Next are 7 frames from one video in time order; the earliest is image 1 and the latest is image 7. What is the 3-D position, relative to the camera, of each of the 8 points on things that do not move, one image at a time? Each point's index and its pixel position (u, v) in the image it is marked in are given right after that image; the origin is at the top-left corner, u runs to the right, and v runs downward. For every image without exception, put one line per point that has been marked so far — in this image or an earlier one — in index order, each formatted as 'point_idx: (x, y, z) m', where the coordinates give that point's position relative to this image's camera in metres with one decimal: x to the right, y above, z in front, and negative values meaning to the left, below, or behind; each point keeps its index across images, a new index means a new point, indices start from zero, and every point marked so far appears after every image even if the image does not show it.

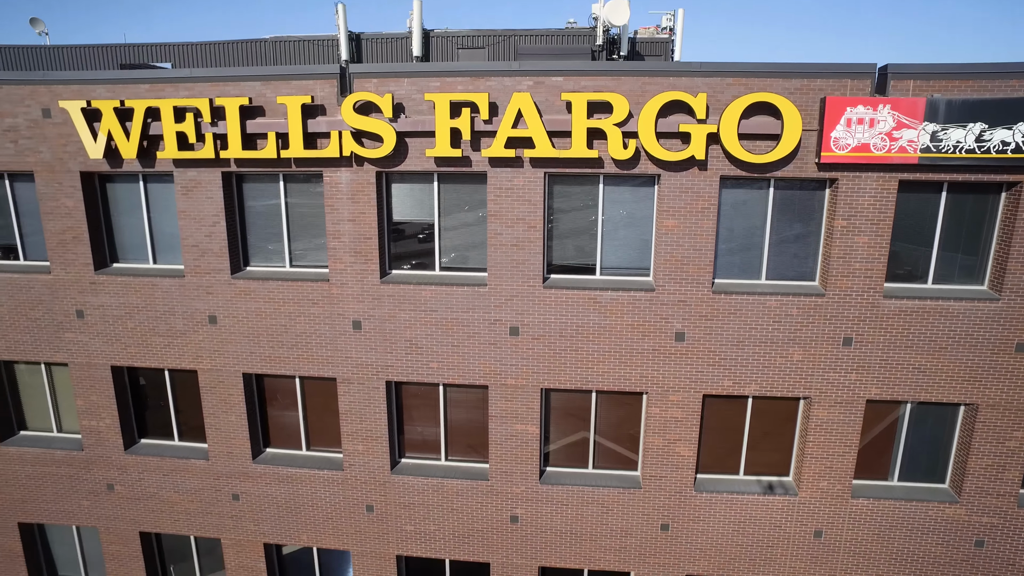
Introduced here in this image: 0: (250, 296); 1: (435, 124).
0: (-5.0, -0.1, +11.6) m
1: (-1.2, +2.7, +10.2) m
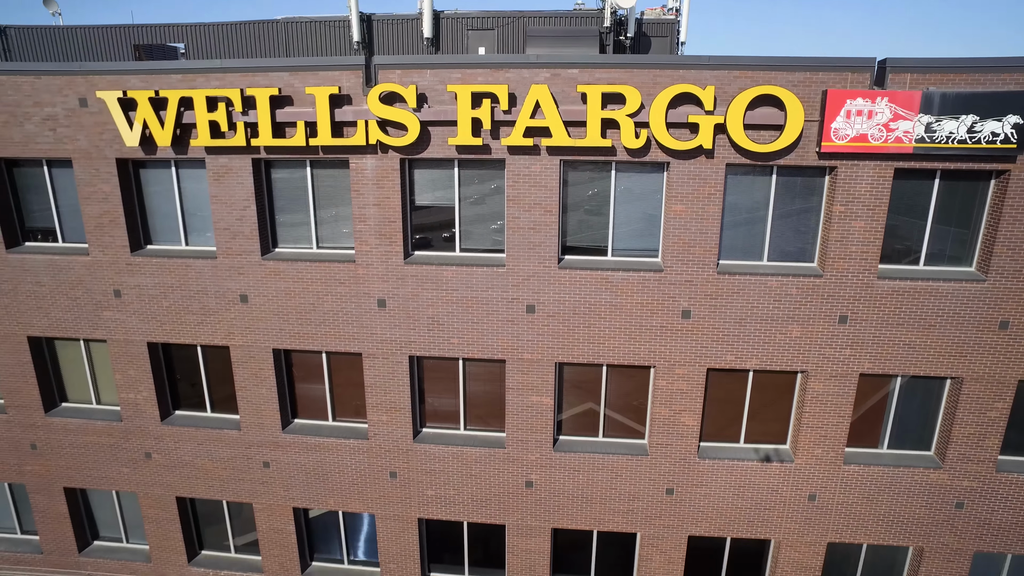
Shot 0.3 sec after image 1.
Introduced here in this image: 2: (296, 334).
0: (-4.7, +0.2, +12.3) m
1: (-0.9, +3.0, +10.7) m
2: (-4.5, -0.9, +12.7) m
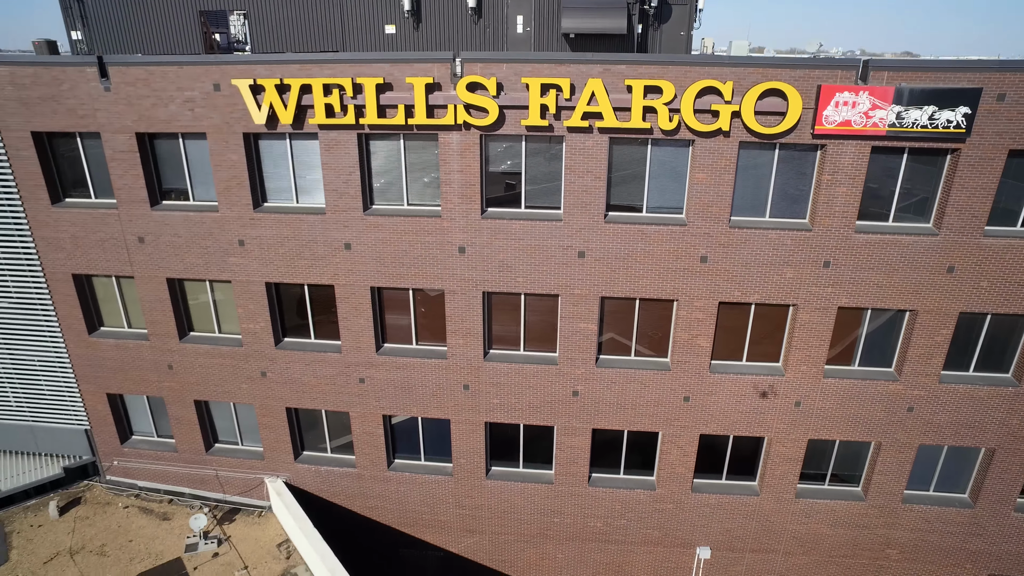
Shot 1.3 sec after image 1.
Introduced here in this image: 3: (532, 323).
0: (-3.4, +1.5, +15.4) m
1: (+0.4, +4.1, +13.5) m
2: (-3.2, +0.3, +15.8) m
3: (+0.5, -0.9, +16.0) m
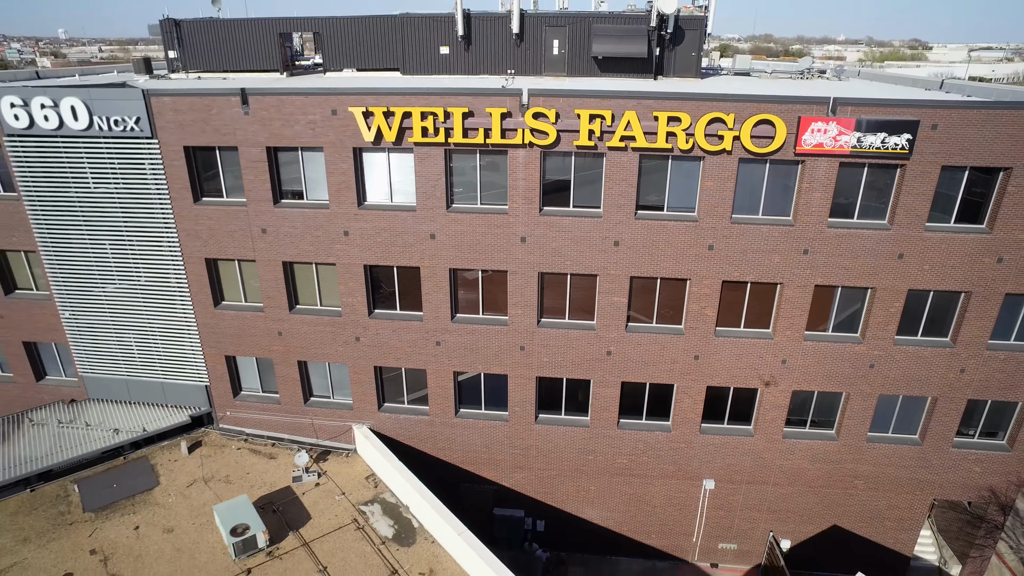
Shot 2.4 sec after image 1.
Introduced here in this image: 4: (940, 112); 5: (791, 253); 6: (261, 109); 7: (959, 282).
0: (-1.8, +2.1, +19.7) m
1: (+2.0, +4.7, +17.8) m
2: (-1.6, +1.0, +20.2) m
3: (+2.1, -0.3, +20.3) m
4: (+11.7, +4.8, +16.7) m
5: (+8.5, +1.1, +18.6) m
6: (-7.9, +5.7, +19.3) m
7: (+13.5, +0.2, +18.6) m
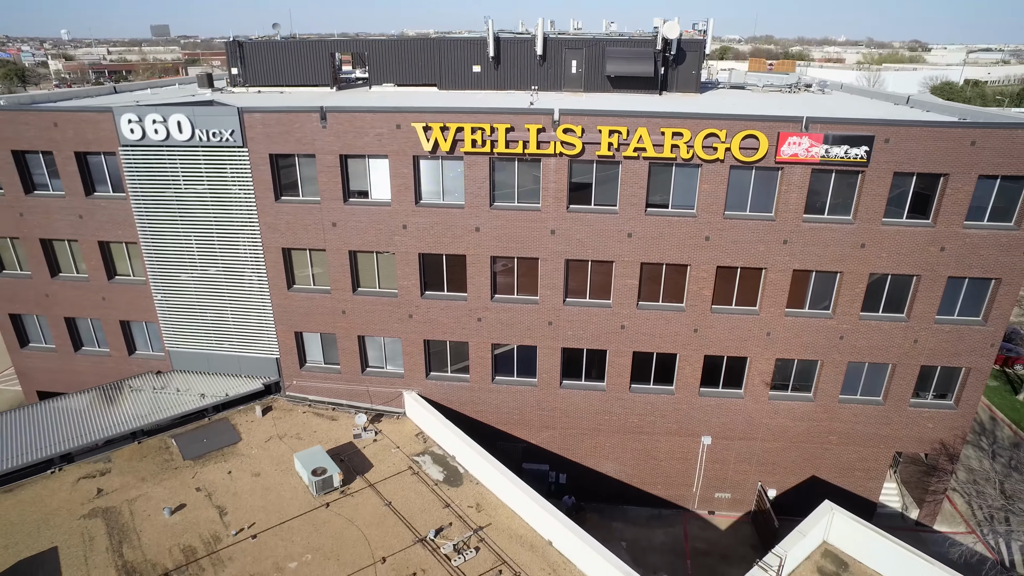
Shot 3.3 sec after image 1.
0: (-0.6, +2.7, +23.8) m
1: (+3.2, +5.3, +21.9) m
2: (-0.4, +1.6, +24.2) m
3: (+3.3, +0.3, +24.4) m
4: (+12.9, +5.4, +20.8) m
5: (+9.7, +1.7, +22.7) m
6: (-6.7, +6.3, +23.4) m
7: (+14.8, +0.8, +22.6) m
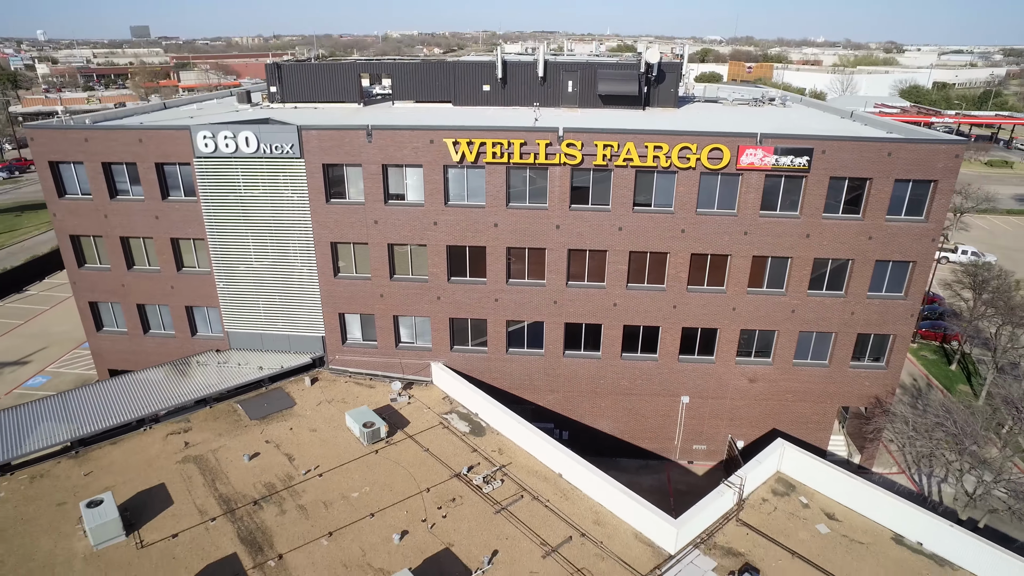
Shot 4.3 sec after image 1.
0: (0.0, +3.4, +29.0) m
1: (+3.8, +6.1, +27.2) m
2: (+0.2, +2.3, +29.5) m
3: (+3.9, +1.0, +29.7) m
4: (+13.5, +6.3, +26.3) m
5: (+10.3, +2.5, +28.1) m
6: (-6.2, +6.9, +28.5) m
7: (+15.4, +1.6, +28.2) m
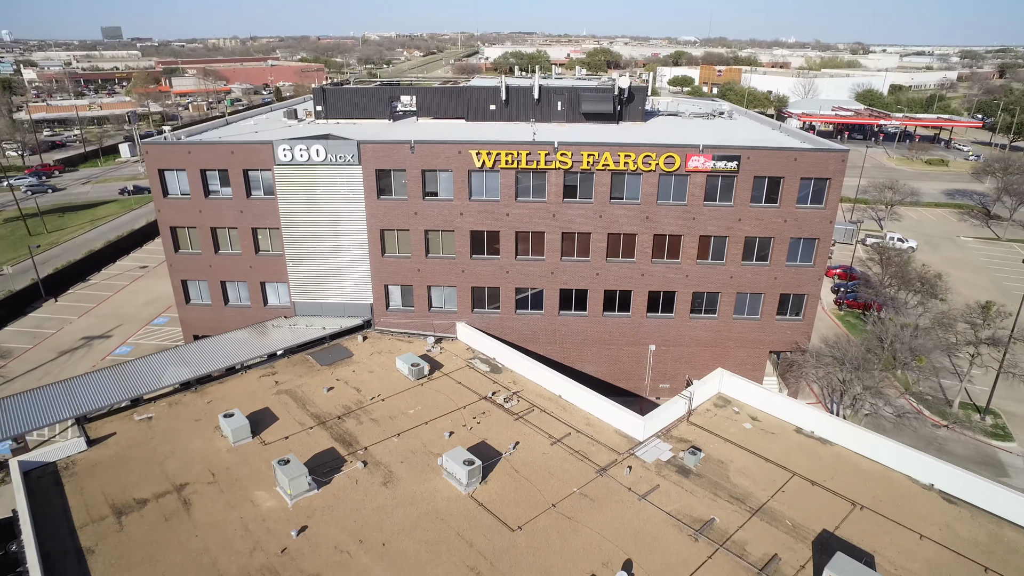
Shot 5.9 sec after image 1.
0: (+0.5, +5.1, +38.4) m
1: (+4.3, +7.8, +36.8) m
2: (+0.7, +3.9, +38.9) m
3: (+4.4, +2.8, +39.3) m
4: (+14.1, +8.1, +36.2) m
5: (+10.9, +4.3, +37.9) m
6: (-5.7, +8.5, +37.7) m
7: (+15.9, +3.5, +38.2) m
